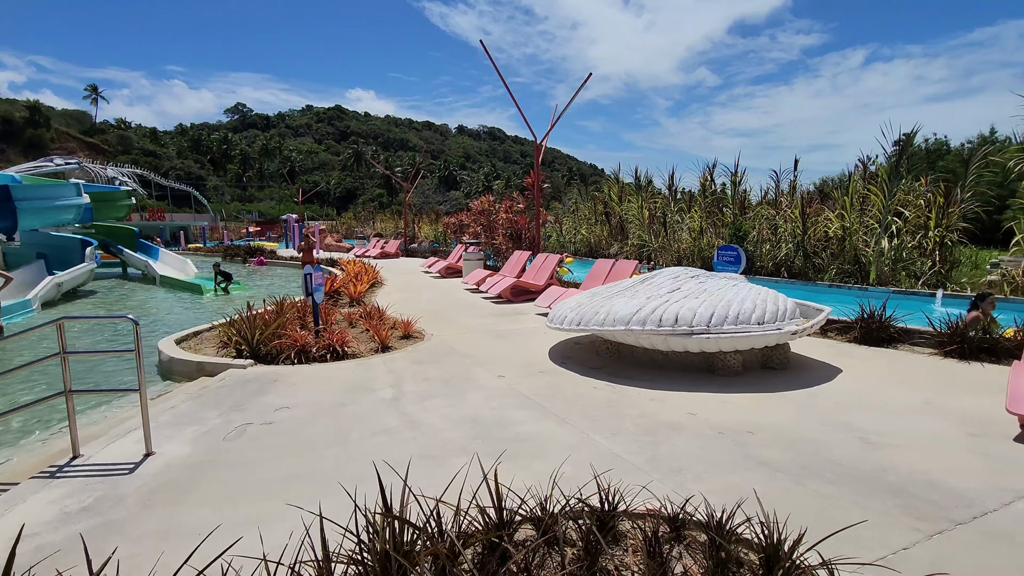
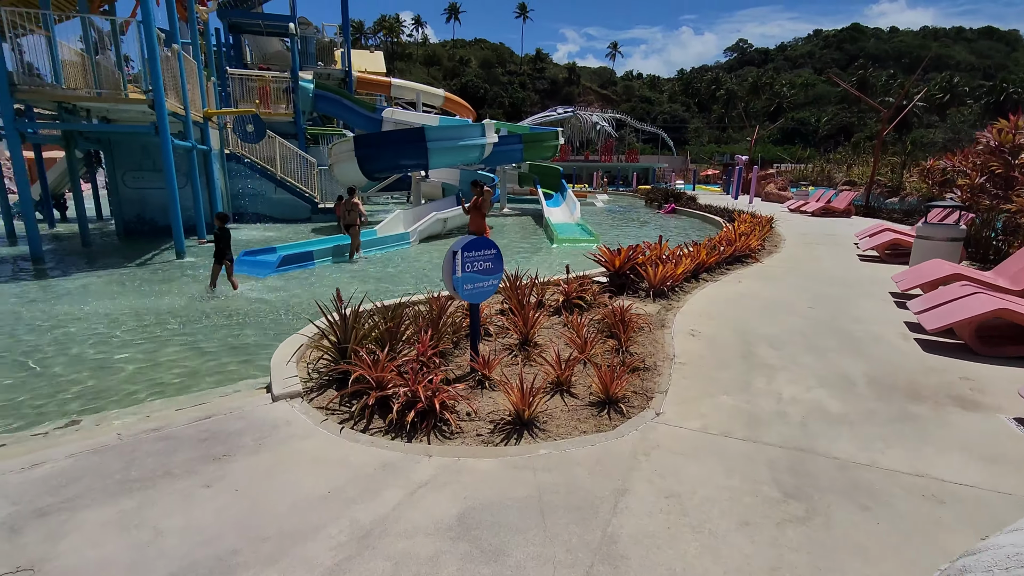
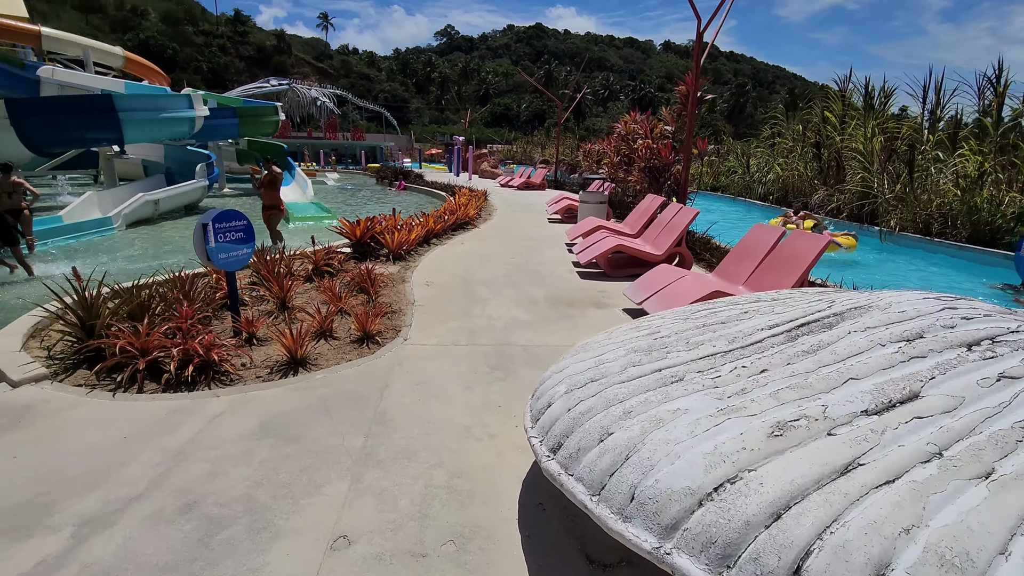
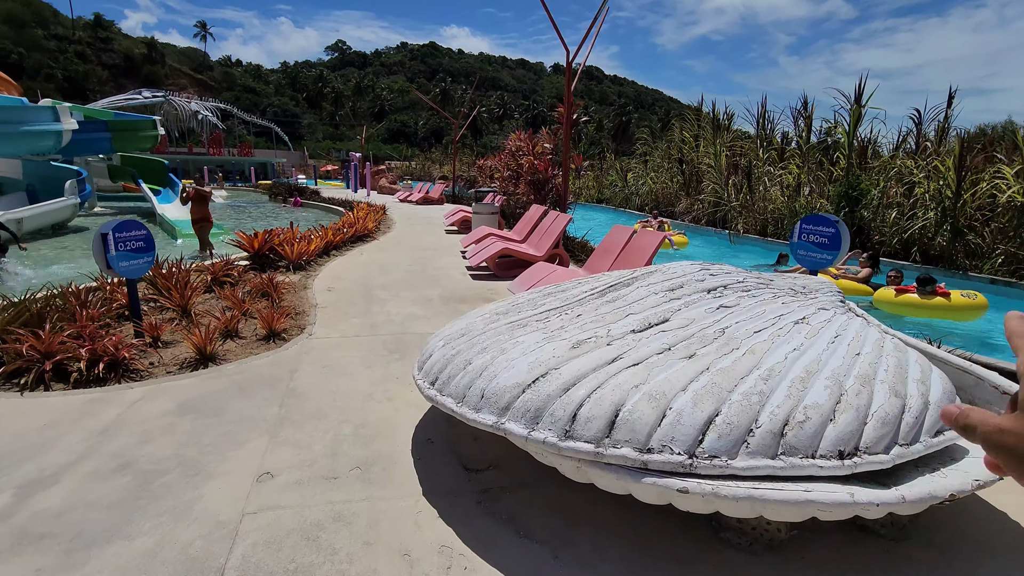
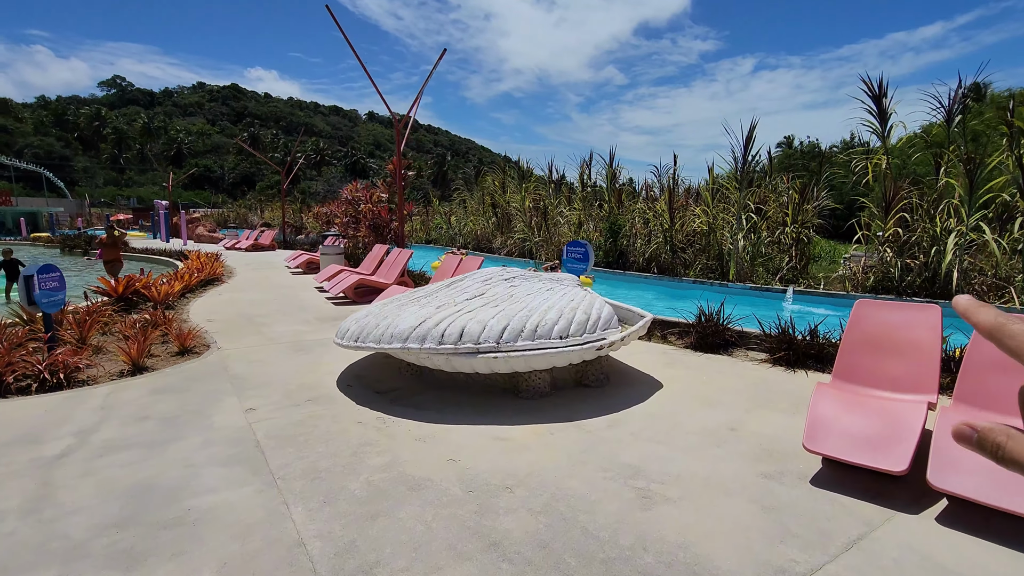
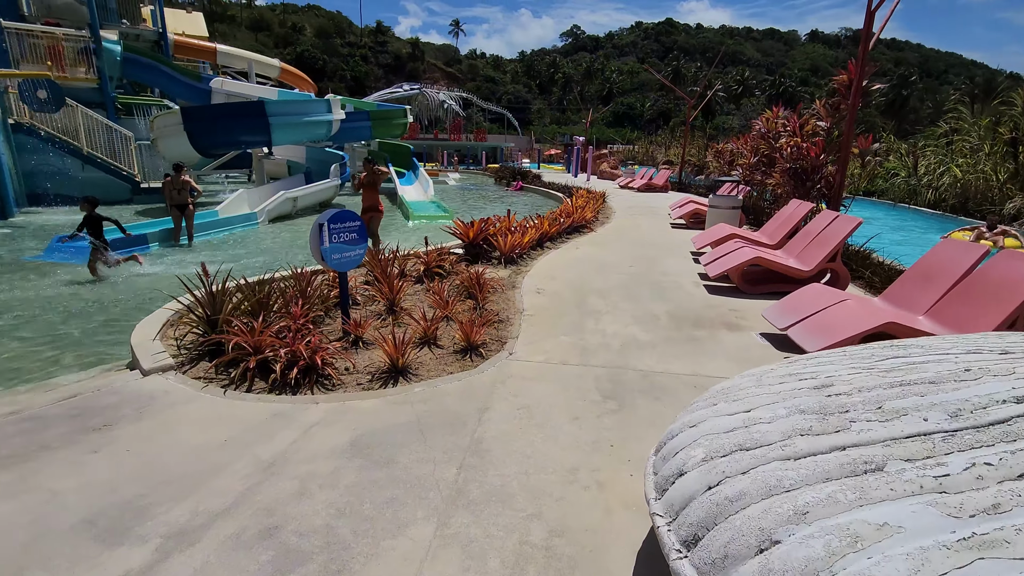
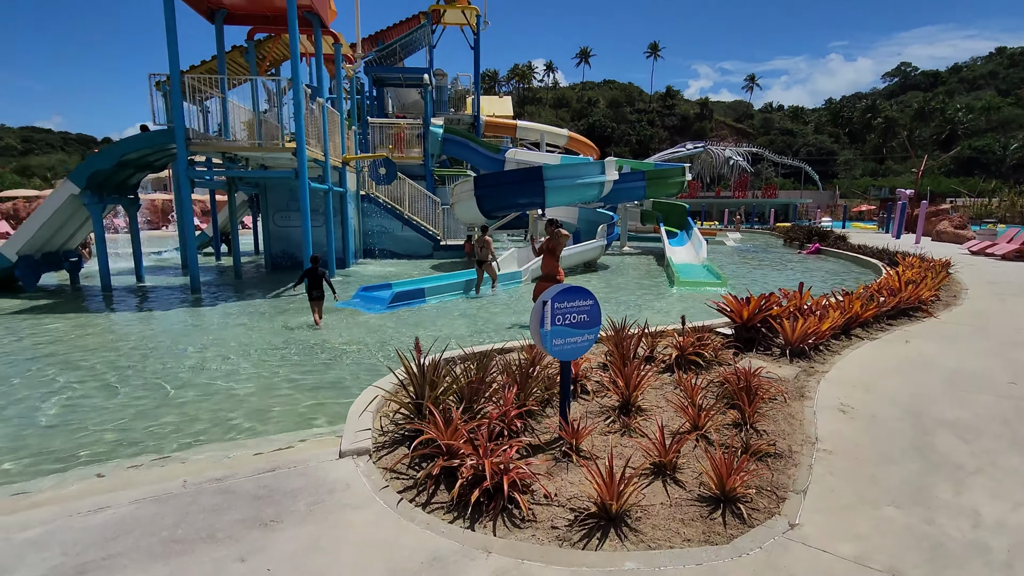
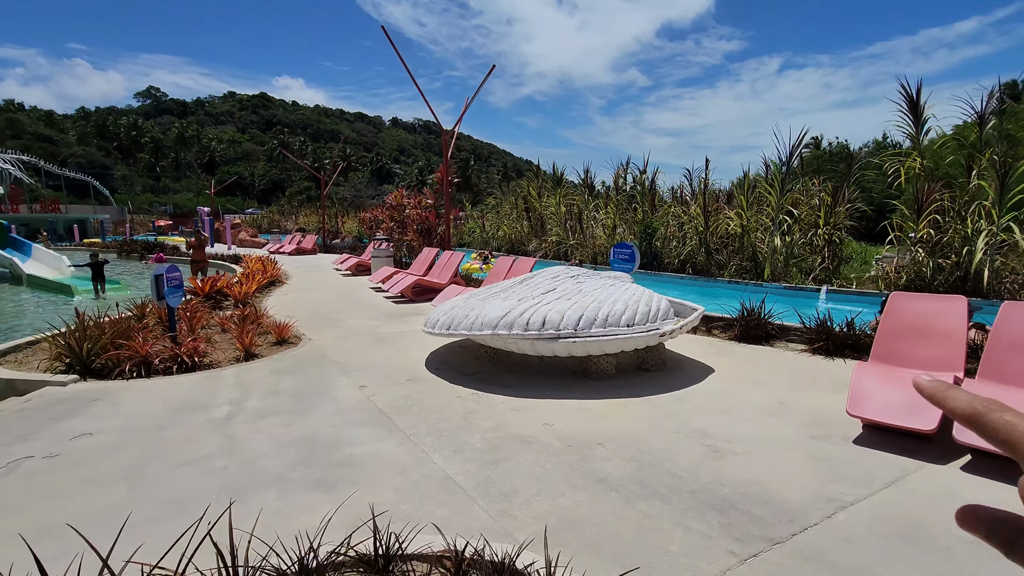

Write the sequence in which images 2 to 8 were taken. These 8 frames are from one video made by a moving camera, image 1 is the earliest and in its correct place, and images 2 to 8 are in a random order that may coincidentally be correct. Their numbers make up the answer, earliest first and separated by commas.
8, 5, 4, 3, 6, 2, 7
